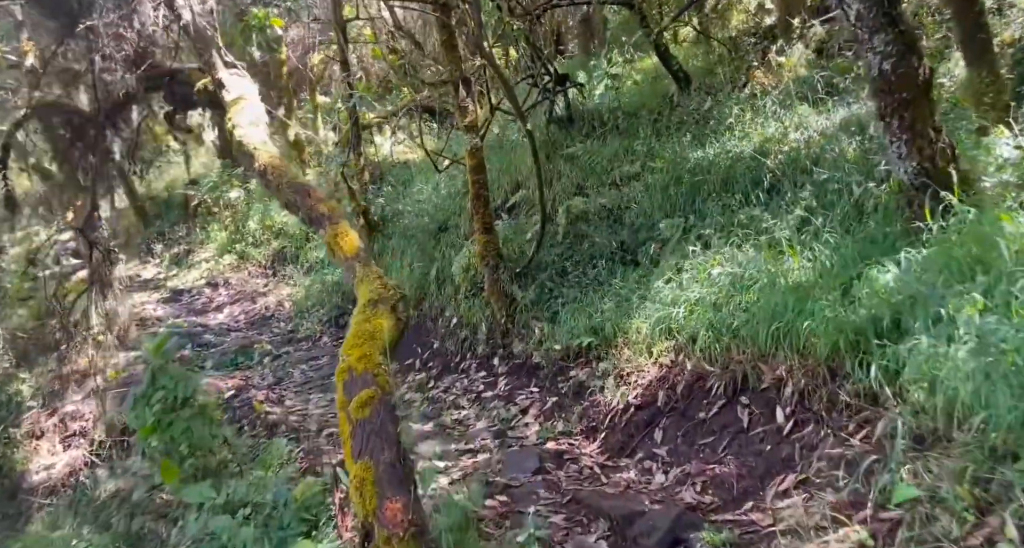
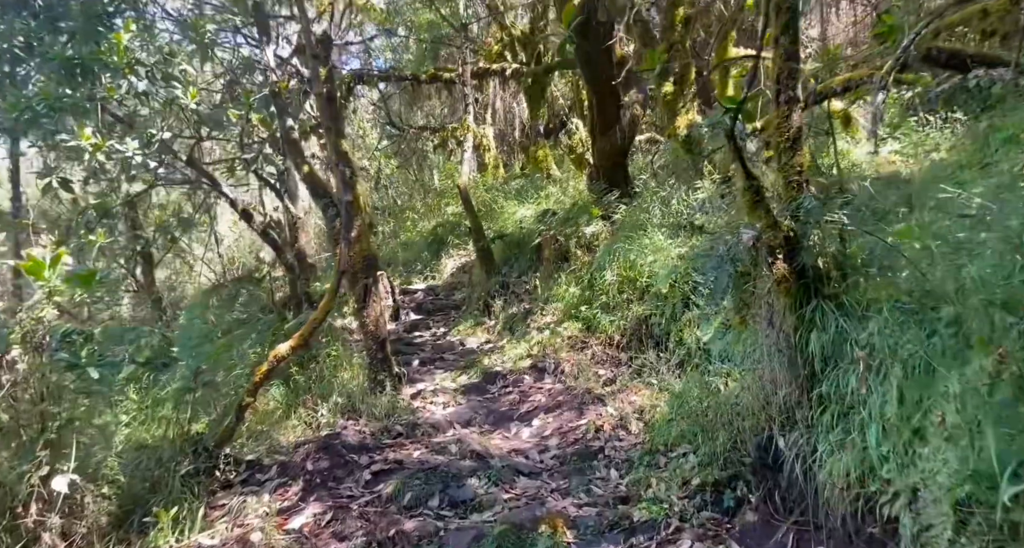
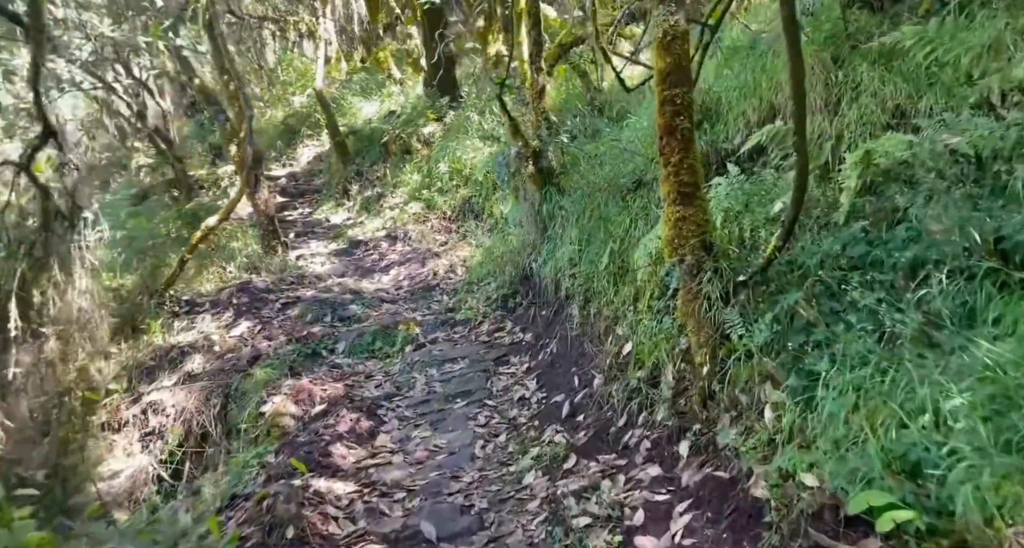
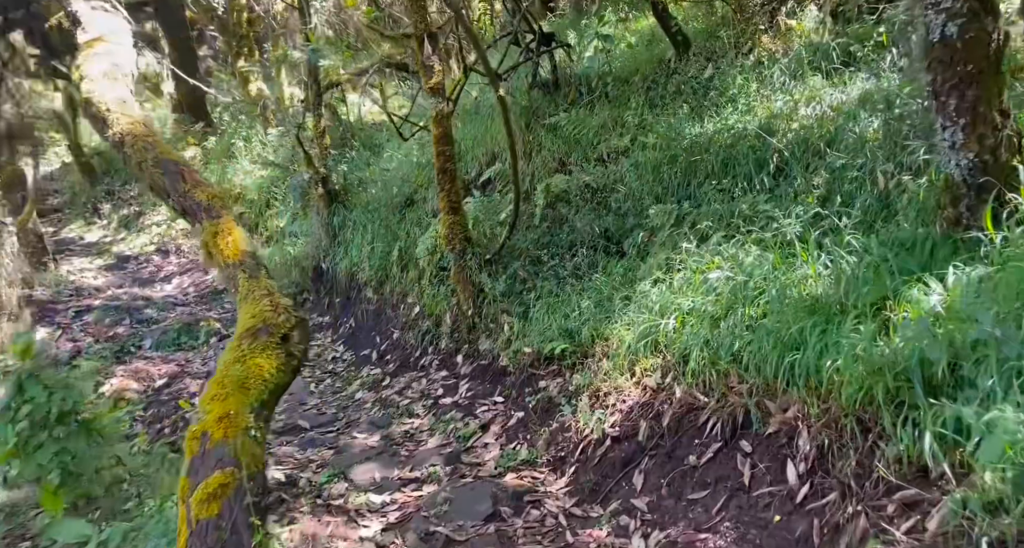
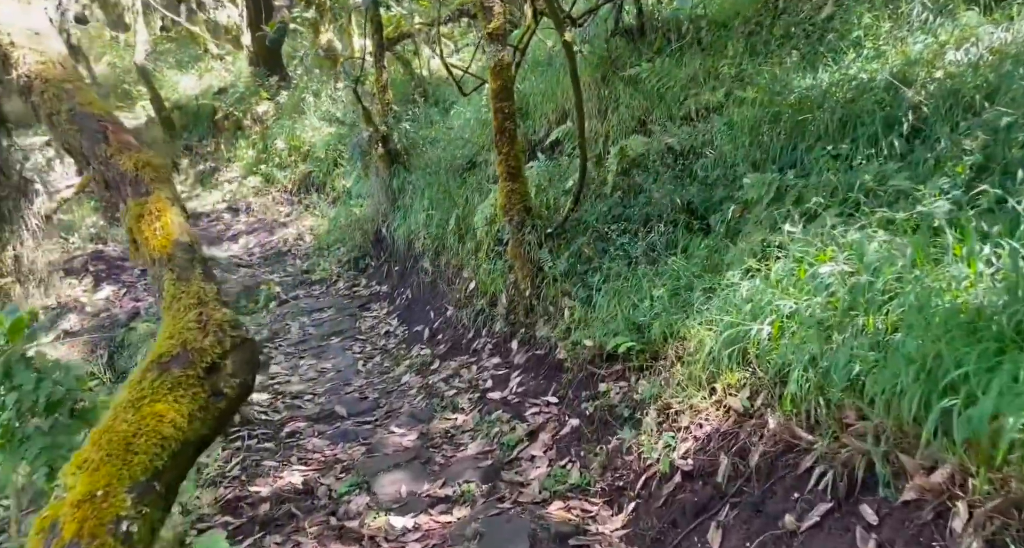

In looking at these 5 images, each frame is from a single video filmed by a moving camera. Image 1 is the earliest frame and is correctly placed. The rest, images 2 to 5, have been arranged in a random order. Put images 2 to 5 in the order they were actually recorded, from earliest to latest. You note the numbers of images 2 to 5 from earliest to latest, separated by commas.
4, 5, 3, 2
